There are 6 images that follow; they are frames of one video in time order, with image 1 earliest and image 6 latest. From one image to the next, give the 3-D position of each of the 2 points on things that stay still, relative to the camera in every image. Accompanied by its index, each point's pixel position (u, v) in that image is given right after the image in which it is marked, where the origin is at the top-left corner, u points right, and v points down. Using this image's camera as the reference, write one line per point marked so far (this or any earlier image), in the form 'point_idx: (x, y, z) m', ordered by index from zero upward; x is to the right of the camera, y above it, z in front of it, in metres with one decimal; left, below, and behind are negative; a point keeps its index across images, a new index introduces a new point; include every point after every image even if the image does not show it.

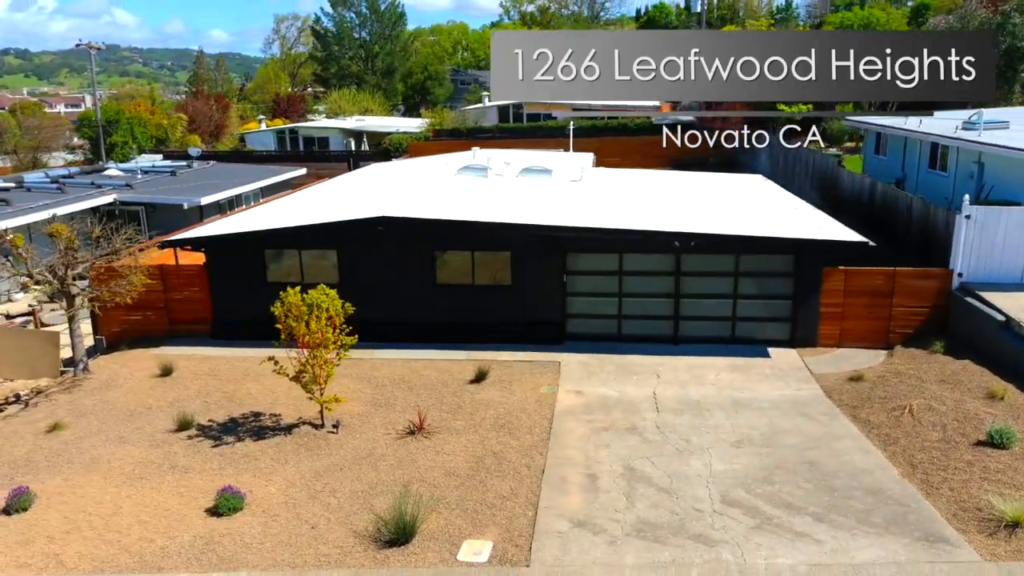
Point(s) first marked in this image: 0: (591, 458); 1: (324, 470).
0: (+1.0, -2.2, +11.0) m
1: (-2.4, -2.4, +11.0) m
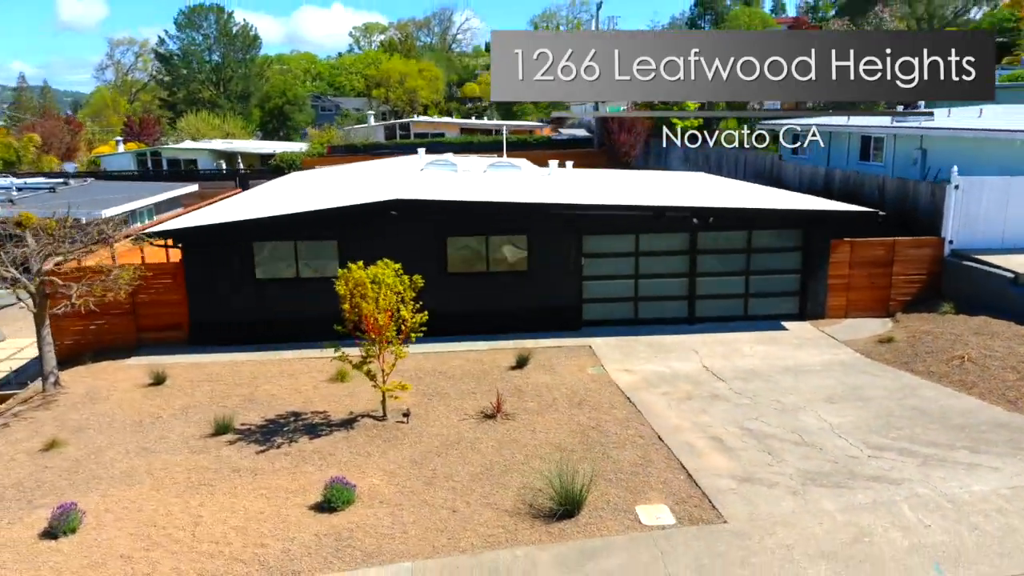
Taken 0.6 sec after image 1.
0: (+2.3, -1.7, +10.5) m
1: (-1.1, -2.0, +9.9) m
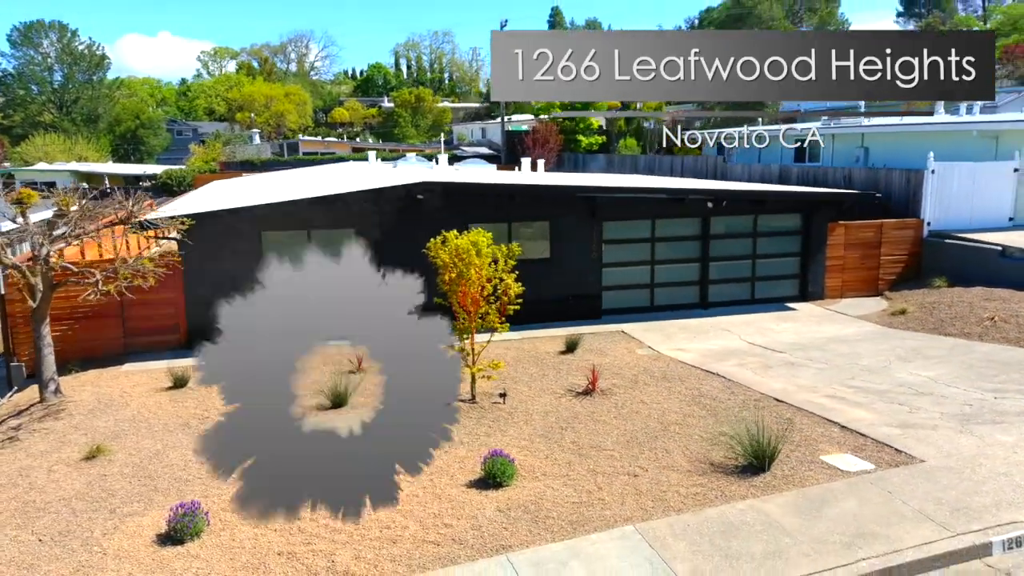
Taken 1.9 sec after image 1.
0: (+3.6, -1.2, +10.5) m
1: (+0.4, -1.6, +9.2) m
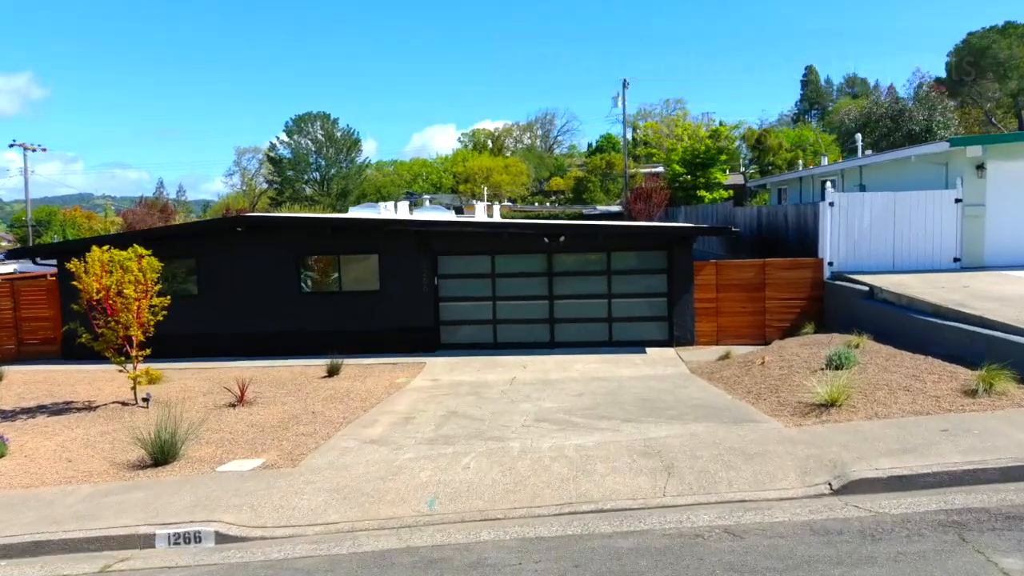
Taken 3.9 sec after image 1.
0: (-1.1, -1.4, +10.0) m
1: (-4.6, -1.6, +9.9) m
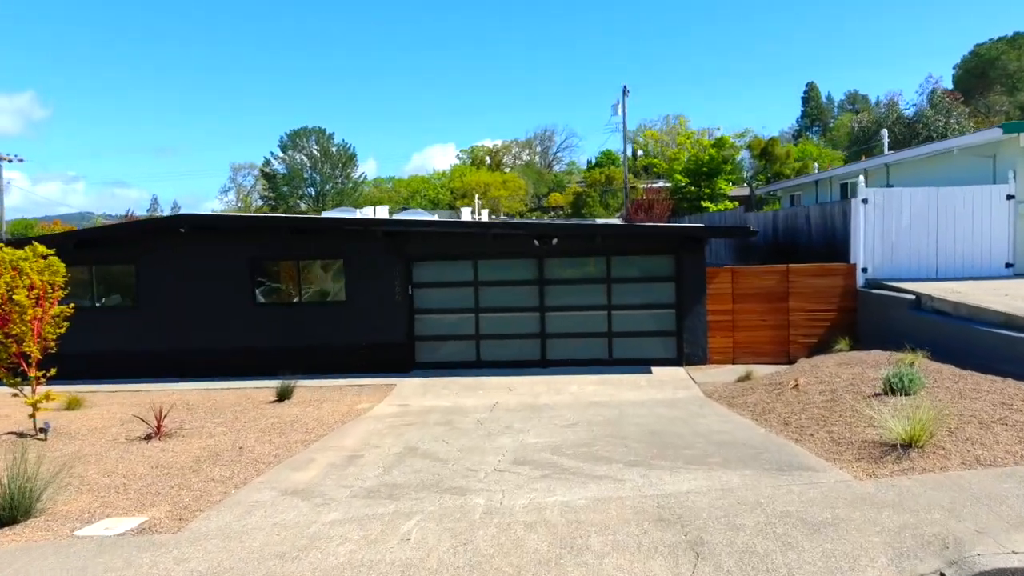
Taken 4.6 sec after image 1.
0: (-1.4, -1.5, +8.0) m
1: (-4.8, -1.7, +7.9) m
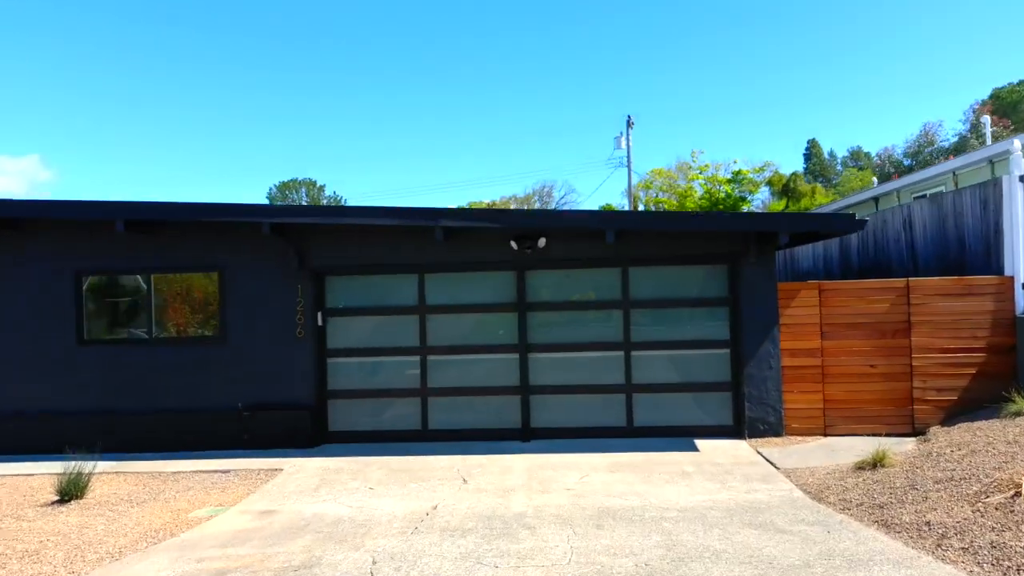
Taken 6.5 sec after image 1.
0: (-1.7, -1.4, +3.3) m
1: (-5.2, -1.6, +3.2) m
